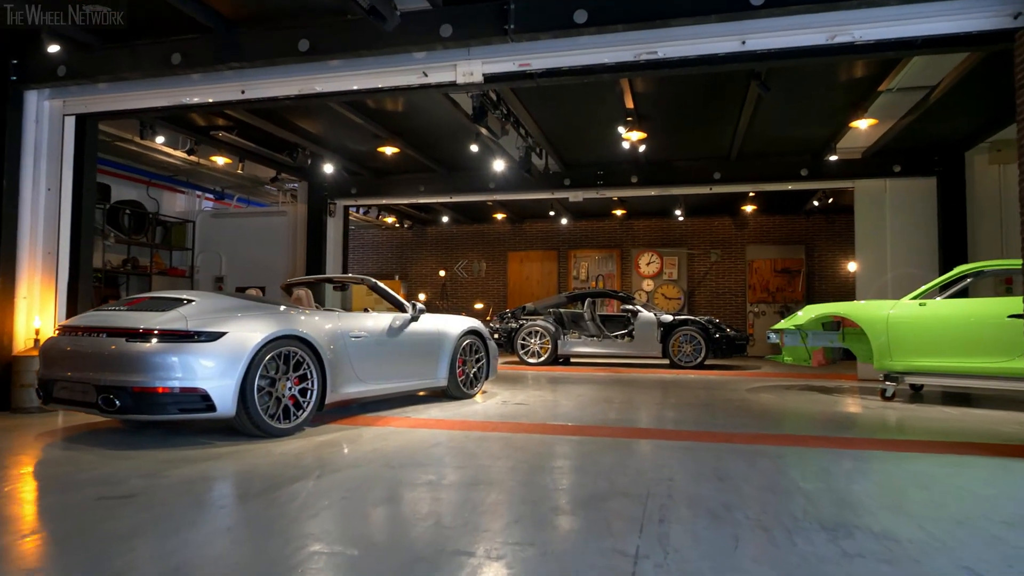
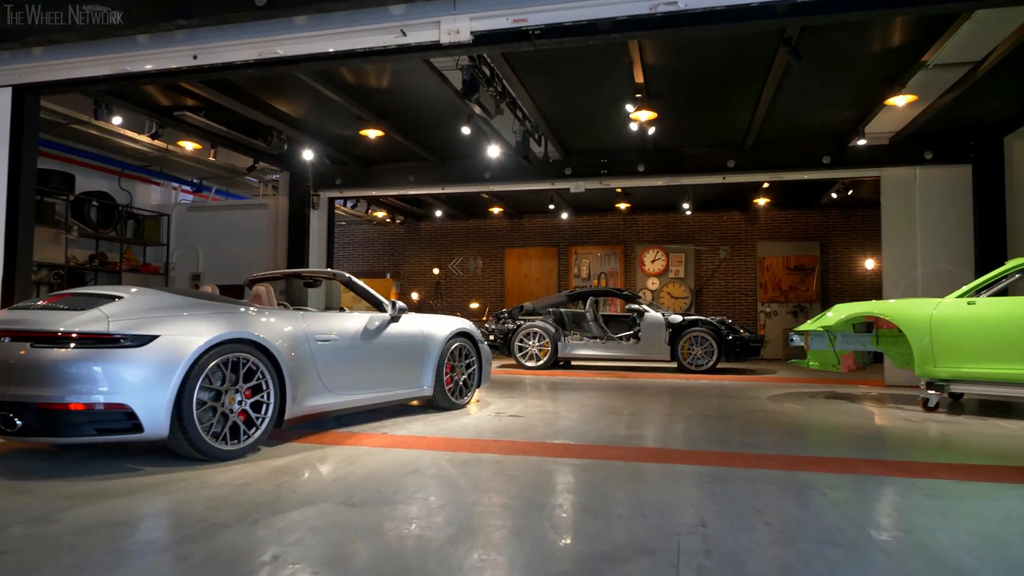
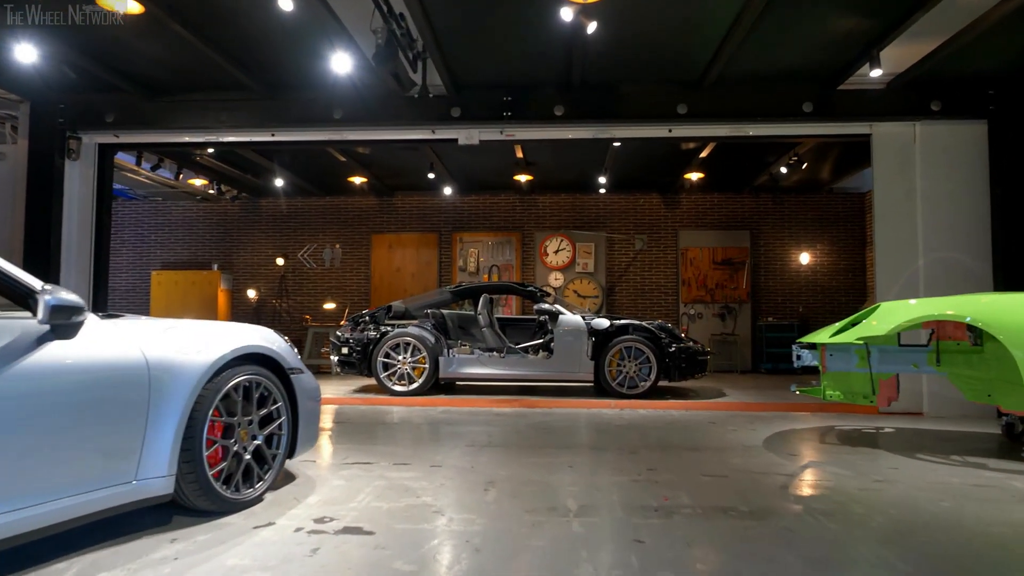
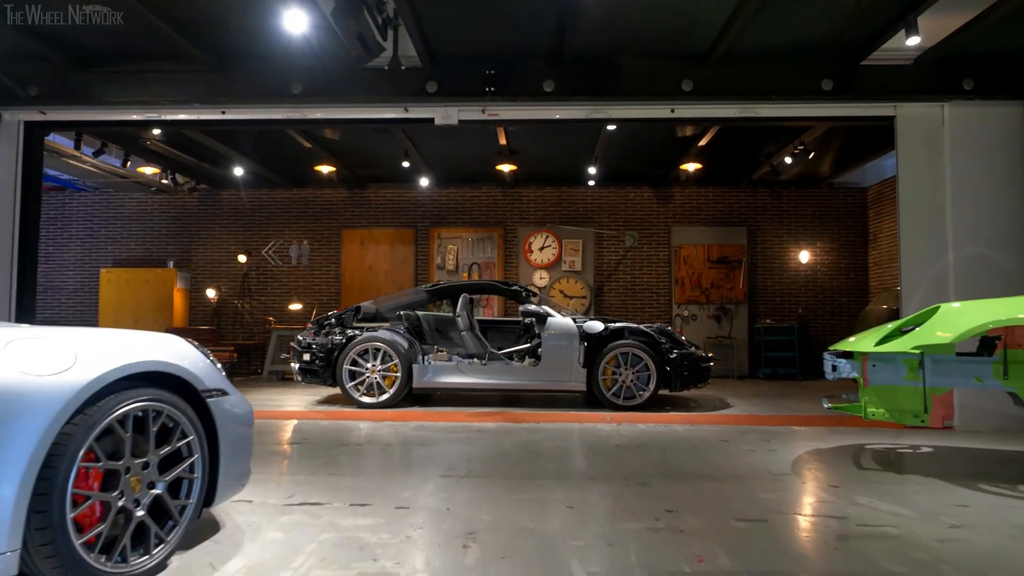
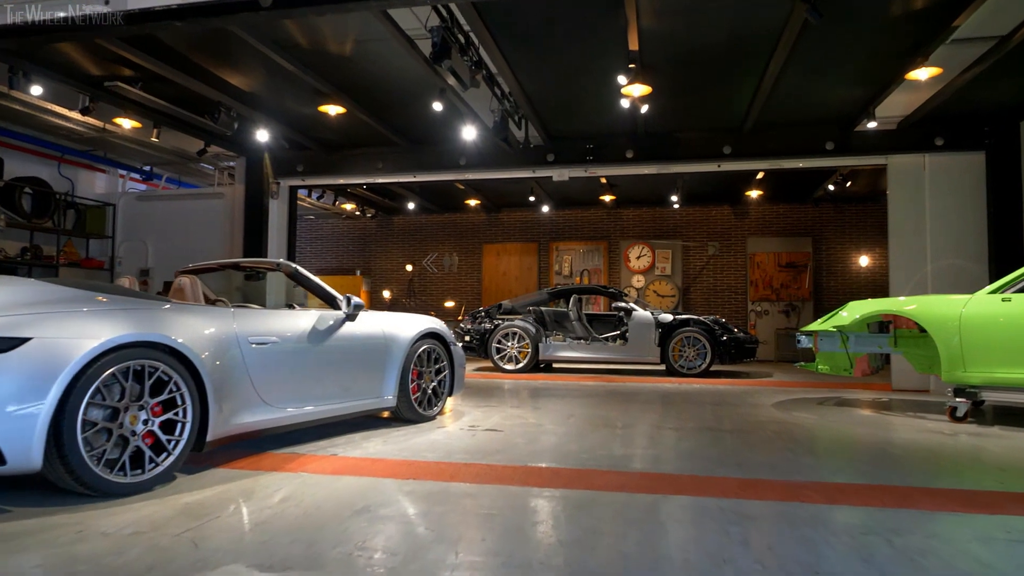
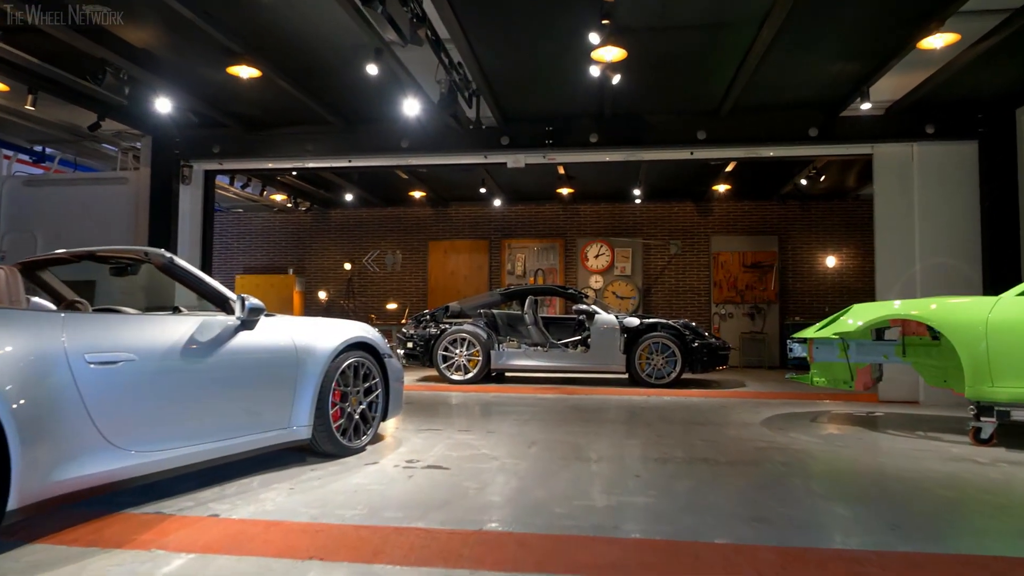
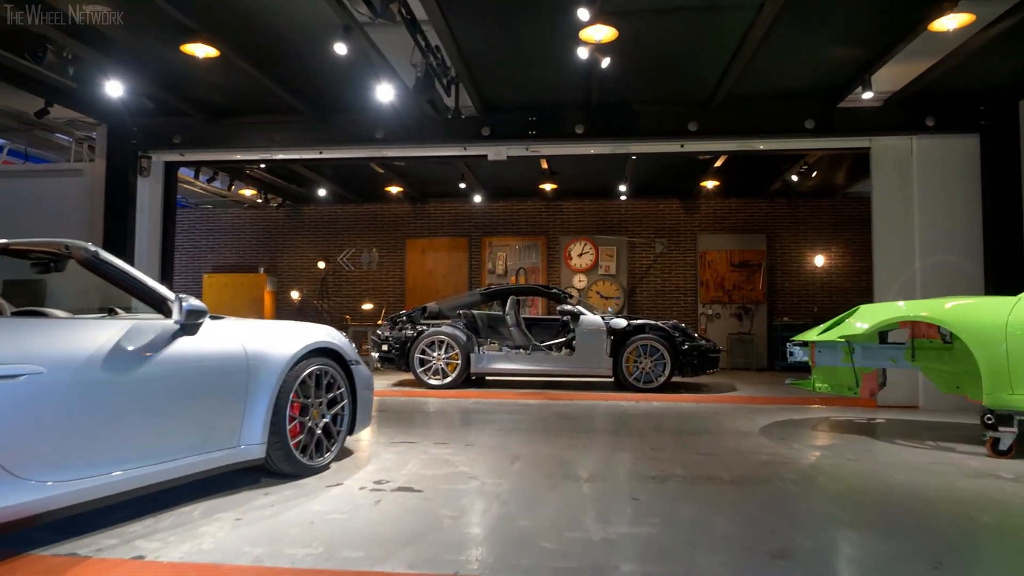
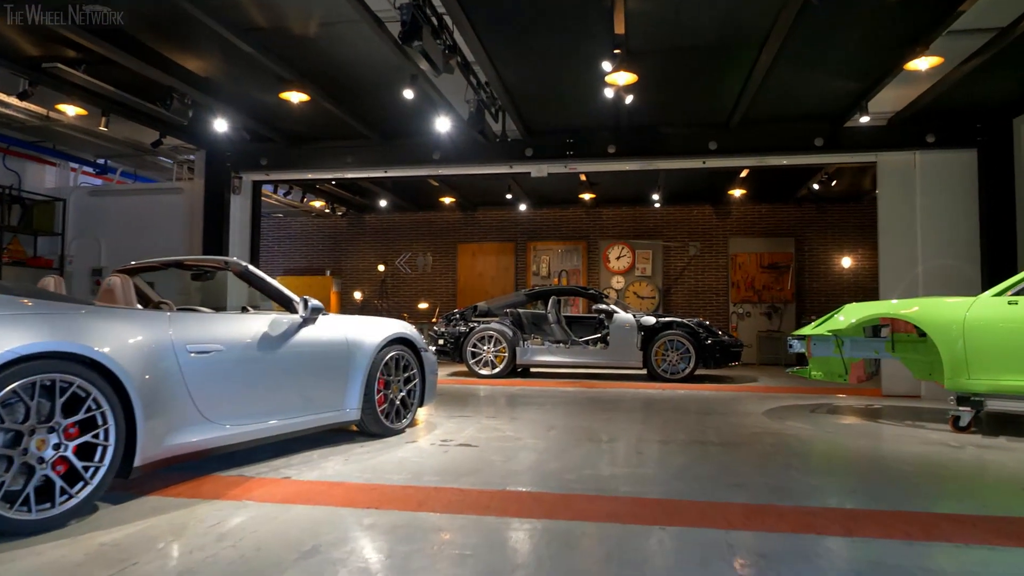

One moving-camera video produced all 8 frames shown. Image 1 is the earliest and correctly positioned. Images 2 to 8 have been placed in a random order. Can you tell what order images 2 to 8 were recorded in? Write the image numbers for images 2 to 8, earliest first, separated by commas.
2, 5, 8, 6, 7, 3, 4
